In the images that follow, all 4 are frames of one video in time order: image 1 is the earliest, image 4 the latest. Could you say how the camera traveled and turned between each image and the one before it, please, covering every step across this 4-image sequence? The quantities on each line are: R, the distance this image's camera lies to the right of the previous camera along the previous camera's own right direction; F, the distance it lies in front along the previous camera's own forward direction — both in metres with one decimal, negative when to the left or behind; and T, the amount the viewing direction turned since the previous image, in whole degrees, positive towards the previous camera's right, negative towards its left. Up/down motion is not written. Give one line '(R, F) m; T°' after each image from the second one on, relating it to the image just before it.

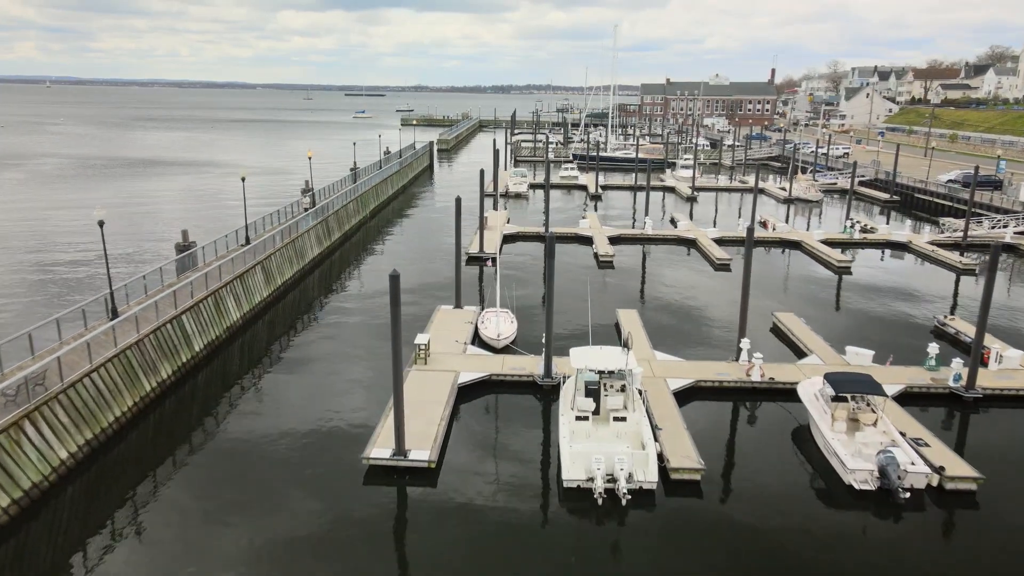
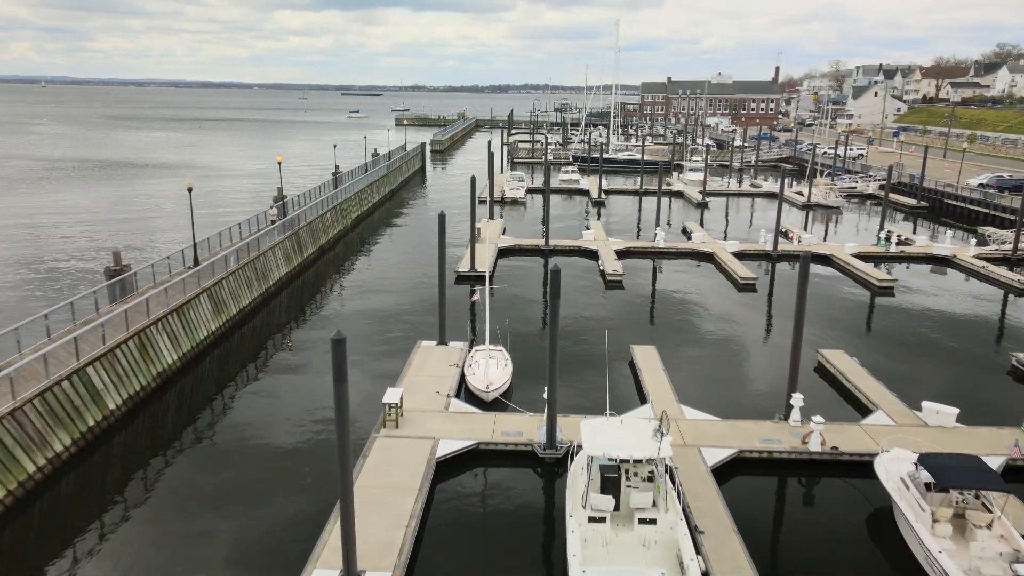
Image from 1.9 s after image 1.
(+0.1, +4.4) m; 0°
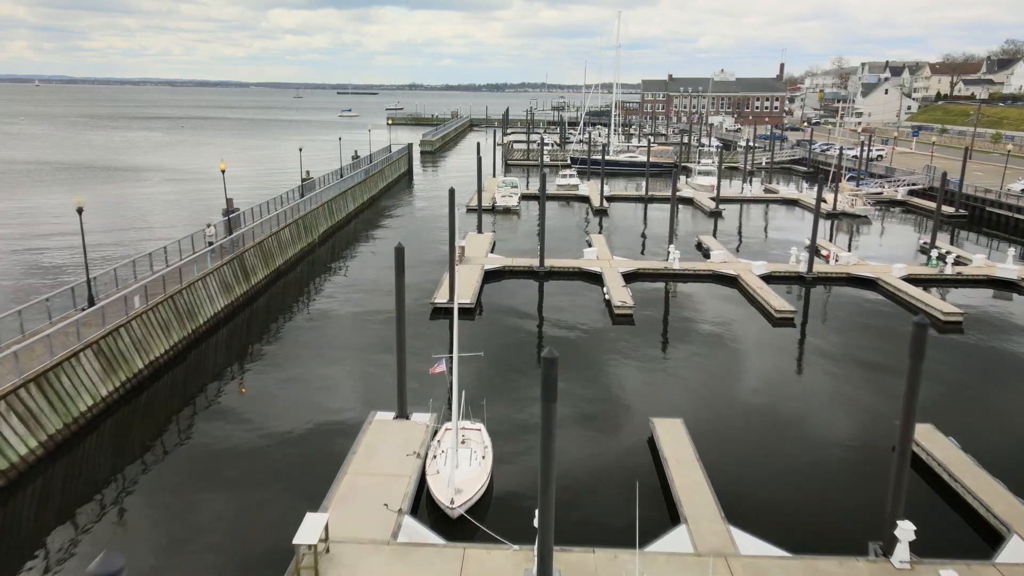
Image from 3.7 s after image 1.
(+0.4, +5.6) m; 0°
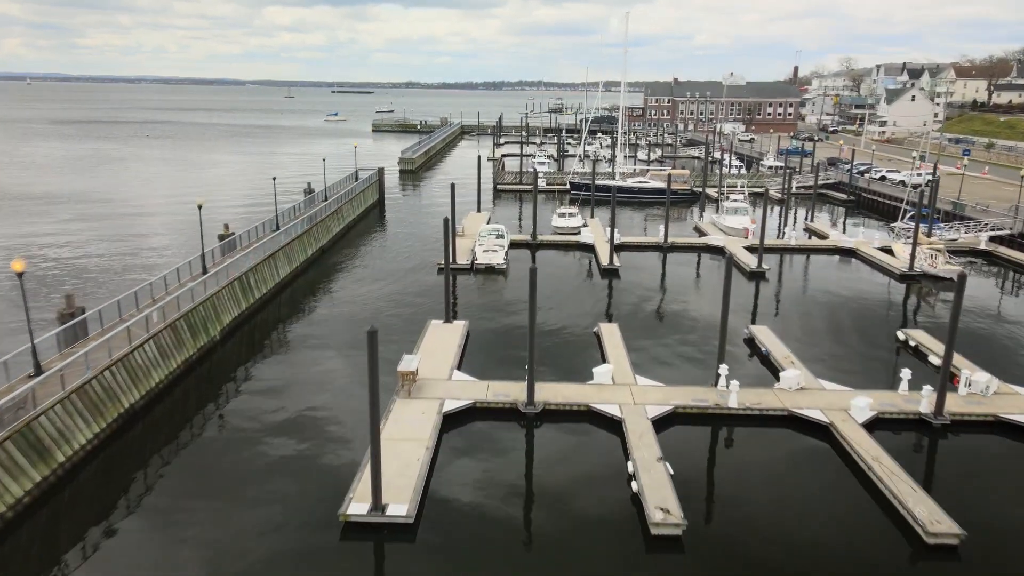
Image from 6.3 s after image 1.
(+0.7, +10.9) m; 0°
